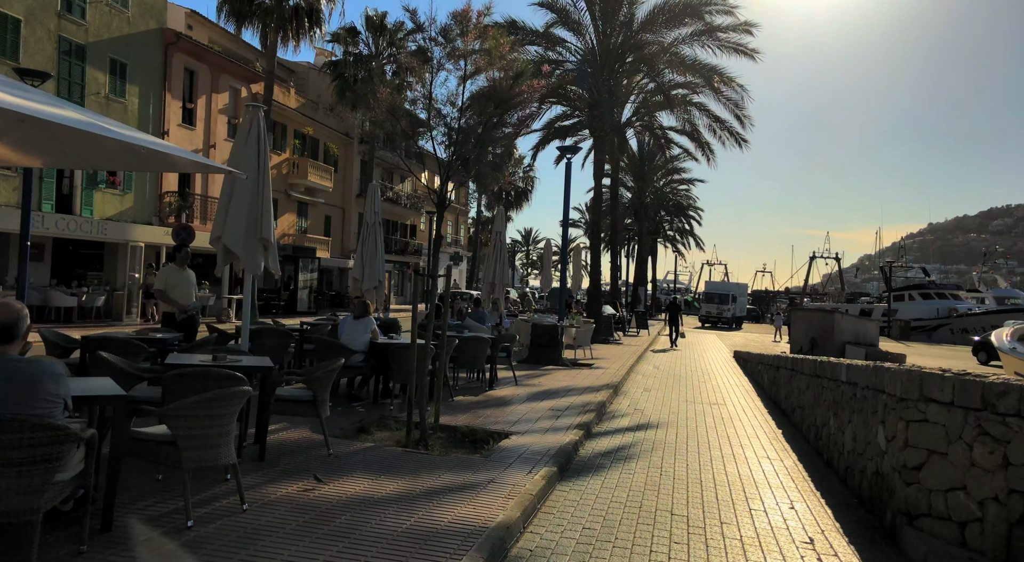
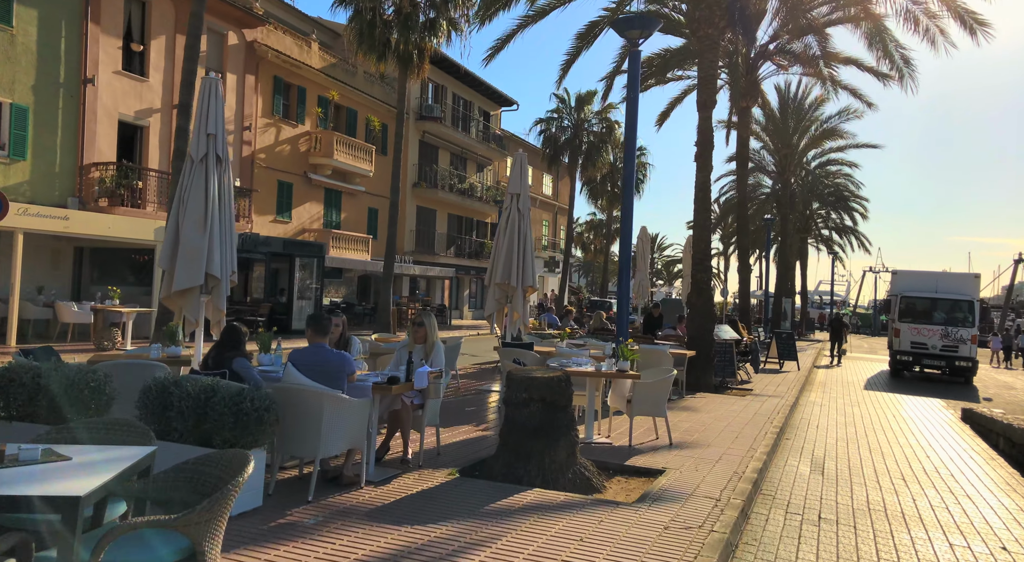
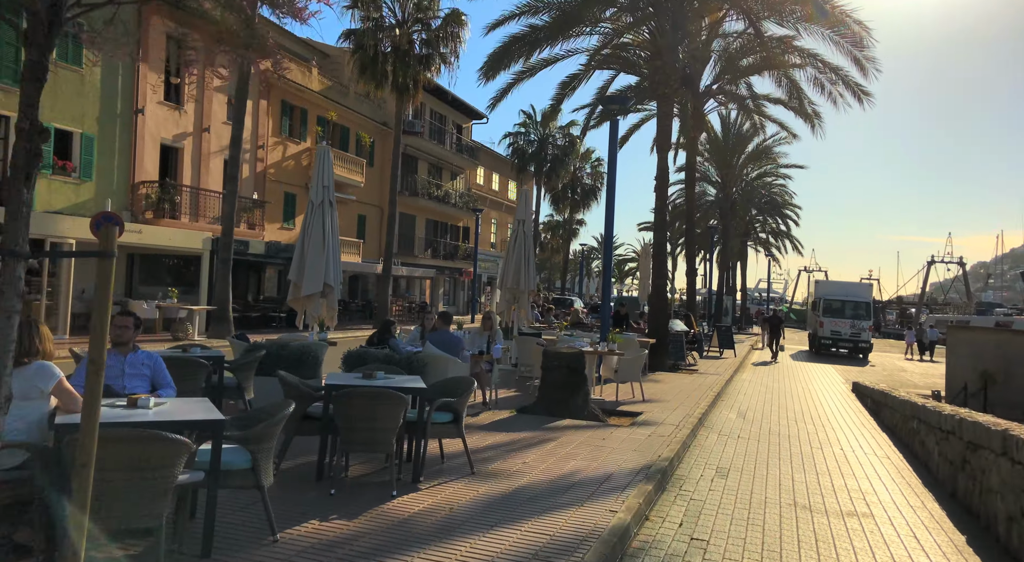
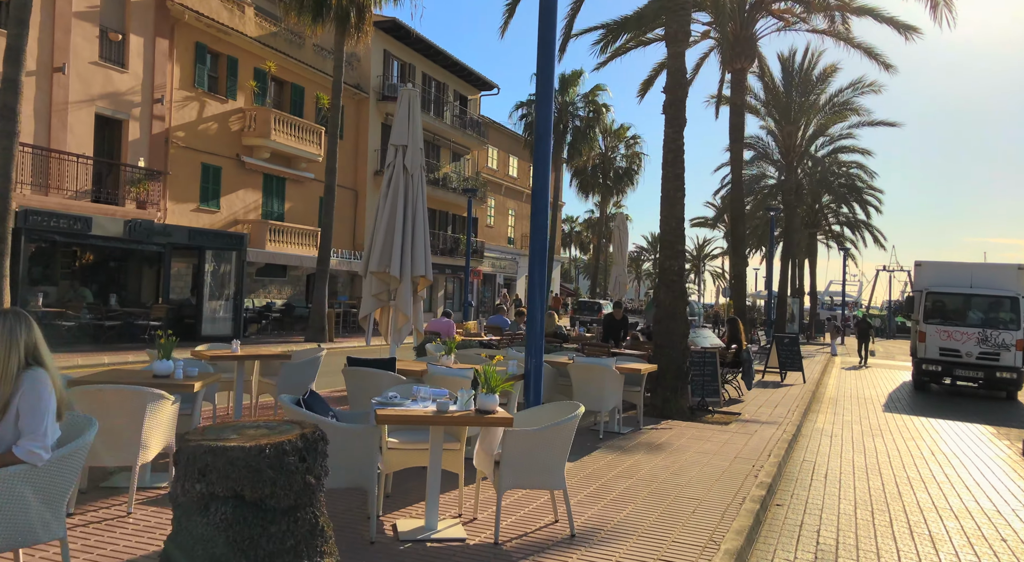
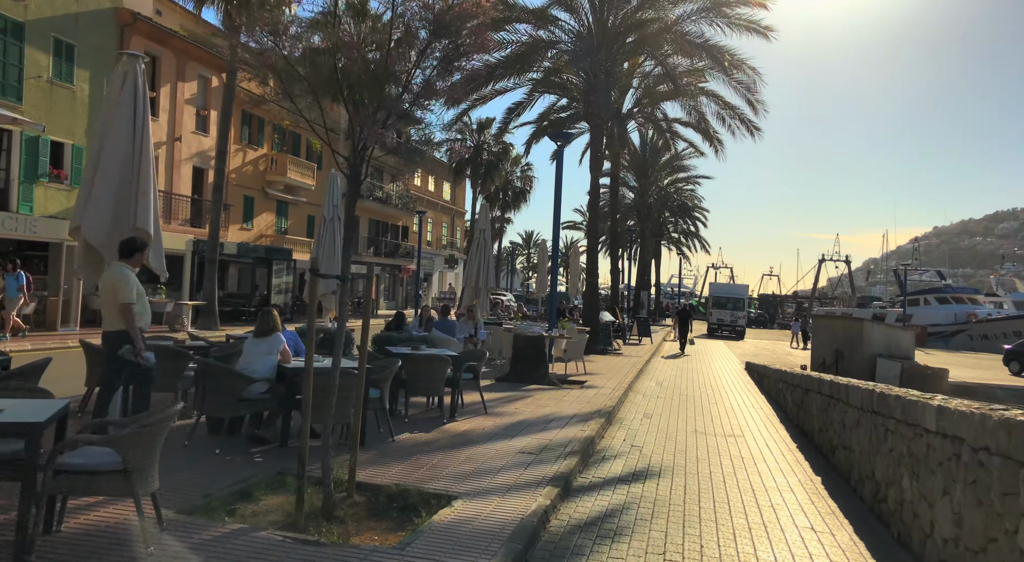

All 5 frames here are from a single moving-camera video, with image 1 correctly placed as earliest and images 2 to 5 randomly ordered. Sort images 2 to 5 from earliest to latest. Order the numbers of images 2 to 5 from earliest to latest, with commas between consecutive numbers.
5, 3, 2, 4
